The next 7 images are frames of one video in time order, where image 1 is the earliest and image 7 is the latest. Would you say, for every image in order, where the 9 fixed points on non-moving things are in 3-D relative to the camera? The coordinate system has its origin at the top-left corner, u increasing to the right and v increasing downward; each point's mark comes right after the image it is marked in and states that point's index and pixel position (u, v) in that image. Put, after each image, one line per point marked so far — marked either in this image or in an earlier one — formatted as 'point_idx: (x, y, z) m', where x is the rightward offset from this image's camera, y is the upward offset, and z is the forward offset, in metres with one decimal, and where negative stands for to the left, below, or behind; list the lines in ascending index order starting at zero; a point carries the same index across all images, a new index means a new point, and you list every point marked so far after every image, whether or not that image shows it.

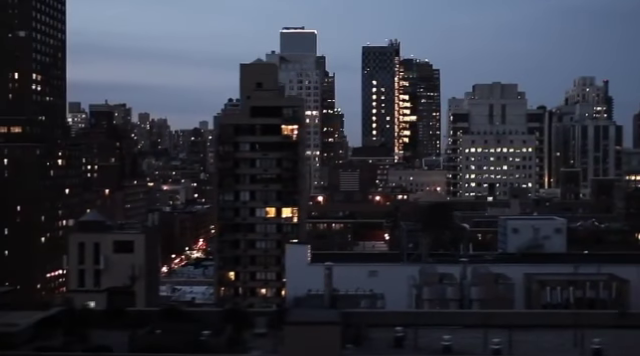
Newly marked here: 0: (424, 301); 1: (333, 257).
0: (+0.8, -0.9, +7.6) m
1: (+0.1, -0.7, +9.2) m
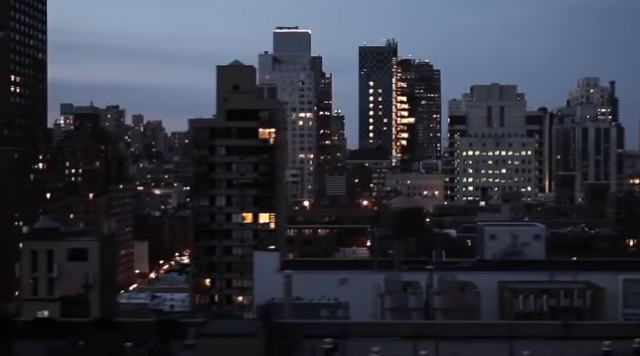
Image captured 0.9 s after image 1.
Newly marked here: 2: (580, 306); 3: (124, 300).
0: (+0.5, -1.0, +7.4) m
1: (-0.2, -0.8, +9.0) m
2: (+2.0, -1.0, +7.7) m
3: (-2.0, -1.3, +10.4) m
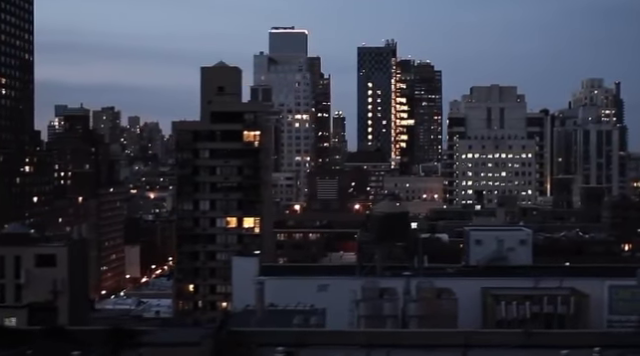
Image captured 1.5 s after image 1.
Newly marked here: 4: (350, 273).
0: (+0.3, -1.0, +7.2) m
1: (-0.3, -0.8, +8.8) m
2: (+1.8, -1.0, +7.5) m
3: (-2.2, -1.3, +10.2) m
4: (+0.2, -0.8, +8.4) m
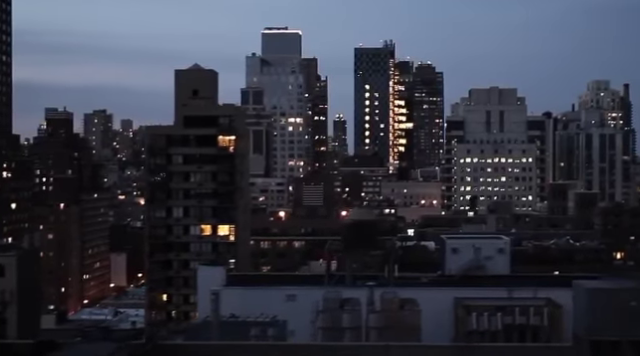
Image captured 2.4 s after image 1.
0: (0.0, -1.0, +6.8) m
1: (-0.6, -0.8, +8.5) m
2: (+1.5, -1.1, +7.1) m
3: (-2.3, -1.4, +10.0) m
4: (0.0, -0.8, +8.1) m
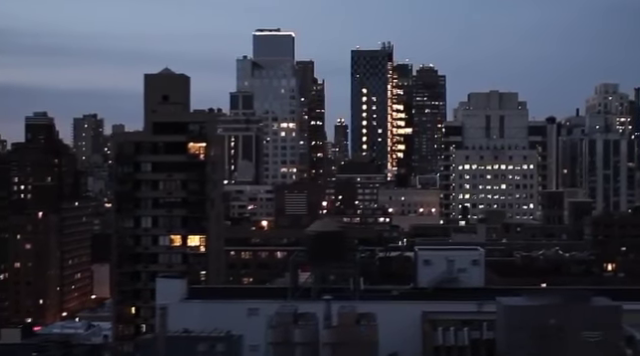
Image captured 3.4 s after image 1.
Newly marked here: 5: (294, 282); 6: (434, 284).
0: (-0.3, -1.1, +6.4) m
1: (-0.8, -0.9, +8.1) m
2: (+1.2, -1.1, +6.7) m
3: (-2.6, -1.5, +9.7) m
4: (-0.3, -0.9, +7.7) m
5: (-0.2, -0.8, +8.1) m
6: (+0.9, -0.8, +7.7) m
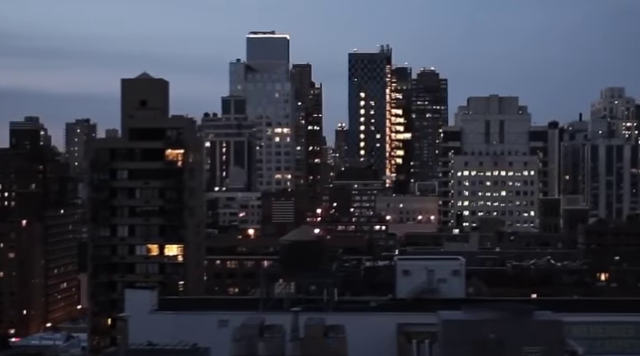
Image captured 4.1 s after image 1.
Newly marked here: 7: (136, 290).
0: (-0.6, -1.2, +6.2) m
1: (-1.0, -1.0, +7.9) m
2: (+1.0, -1.2, +6.3) m
3: (-2.7, -1.5, +9.4) m
4: (-0.5, -1.0, +7.4) m
5: (-0.4, -0.9, +7.8) m
6: (+0.7, -0.9, +7.4) m
7: (-1.4, -0.9, +7.9) m
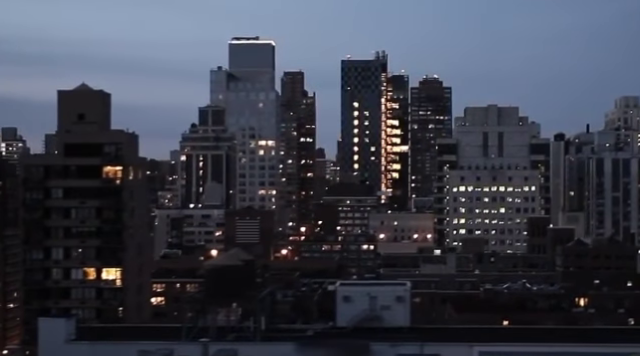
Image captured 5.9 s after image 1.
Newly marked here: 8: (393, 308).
0: (-1.1, -1.3, +5.5) m
1: (-1.5, -1.1, +7.2) m
2: (+0.4, -1.3, +5.5) m
3: (-3.0, -1.7, +8.8) m
4: (-1.0, -1.1, +6.7) m
5: (-0.9, -1.0, +7.1) m
6: (+0.2, -1.0, +6.6) m
7: (-1.9, -1.0, +7.3) m
8: (+0.5, -0.9, +6.8) m
